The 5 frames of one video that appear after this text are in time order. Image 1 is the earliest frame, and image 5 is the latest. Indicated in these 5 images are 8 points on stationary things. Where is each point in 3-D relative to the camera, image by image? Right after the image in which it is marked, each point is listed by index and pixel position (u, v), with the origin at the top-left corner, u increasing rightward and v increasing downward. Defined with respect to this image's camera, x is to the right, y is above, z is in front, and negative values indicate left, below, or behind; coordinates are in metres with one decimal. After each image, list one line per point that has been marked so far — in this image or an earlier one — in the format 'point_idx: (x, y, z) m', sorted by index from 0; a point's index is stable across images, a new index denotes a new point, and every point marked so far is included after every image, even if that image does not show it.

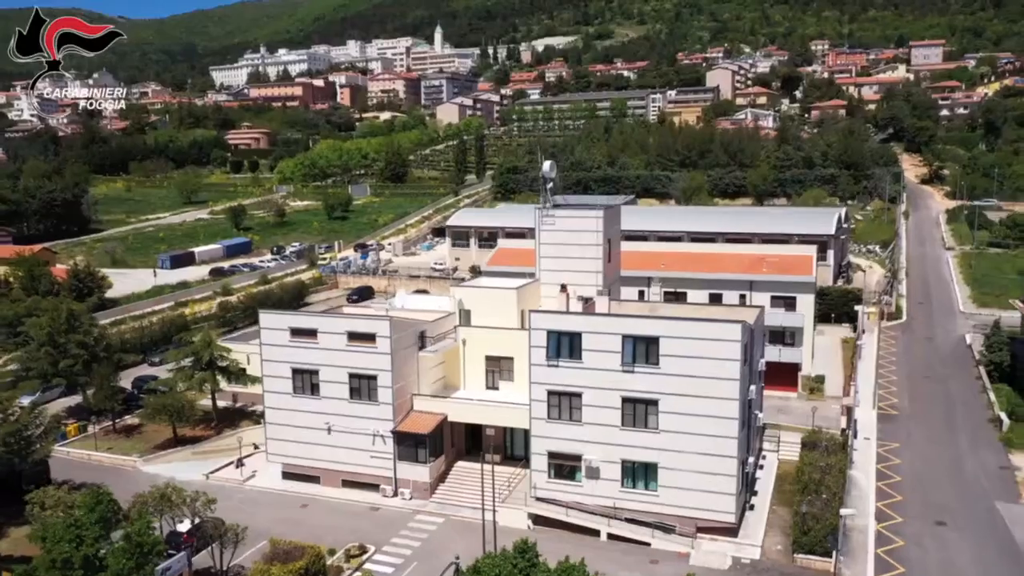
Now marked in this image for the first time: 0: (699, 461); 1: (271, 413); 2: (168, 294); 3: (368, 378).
0: (+1.6, -1.4, +6.6) m
1: (-2.2, -1.2, +7.7) m
2: (-6.3, -0.1, +14.4) m
3: (-1.2, -0.8, +7.3) m
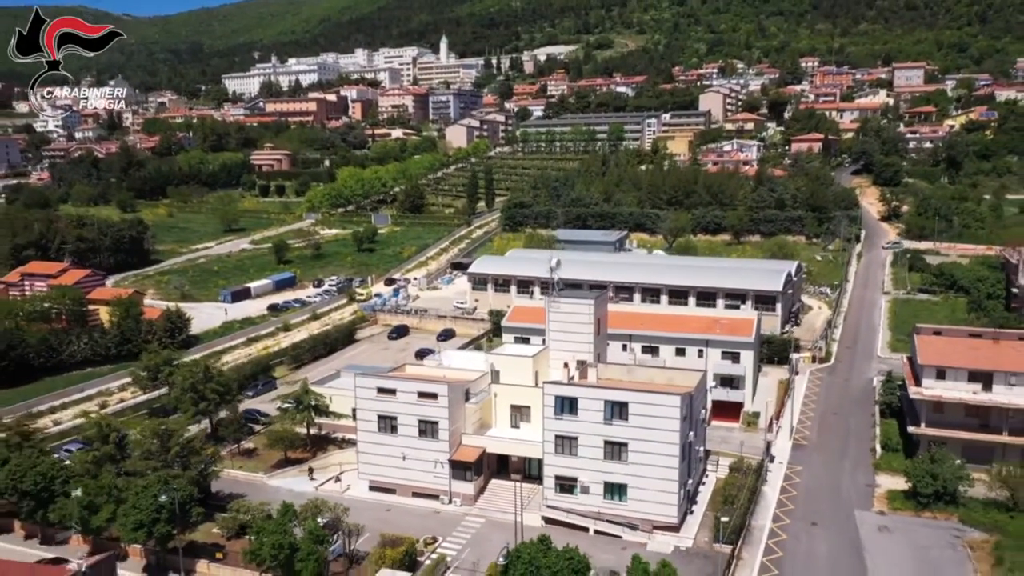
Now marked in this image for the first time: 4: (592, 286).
0: (+1.8, -2.3, +9.7) m
1: (-2.0, -2.1, +10.8) m
2: (-6.0, -1.0, +17.5) m
3: (-1.0, -1.7, +10.4) m
4: (+1.8, -0.4, +17.7) m
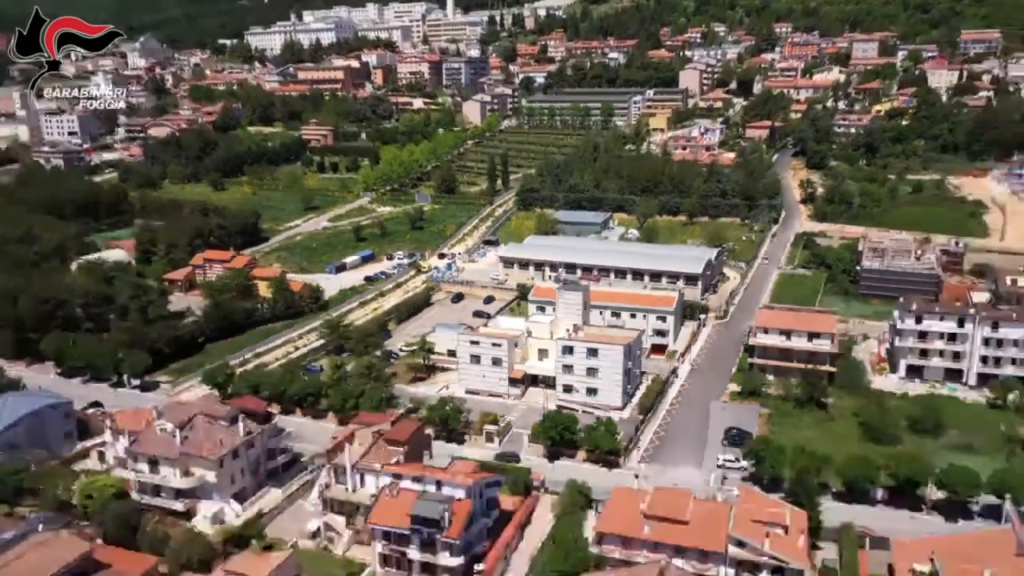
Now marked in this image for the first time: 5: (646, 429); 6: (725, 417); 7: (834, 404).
0: (+2.5, -2.3, +19.1) m
1: (-1.3, -2.1, +20.2) m
2: (-5.4, -0.3, +26.8) m
3: (-0.3, -1.7, +19.8) m
4: (+2.5, +0.3, +26.9) m
5: (+3.1, -3.2, +18.1) m
6: (+4.9, -3.0, +18.4) m
7: (+7.8, -2.7, +19.1) m
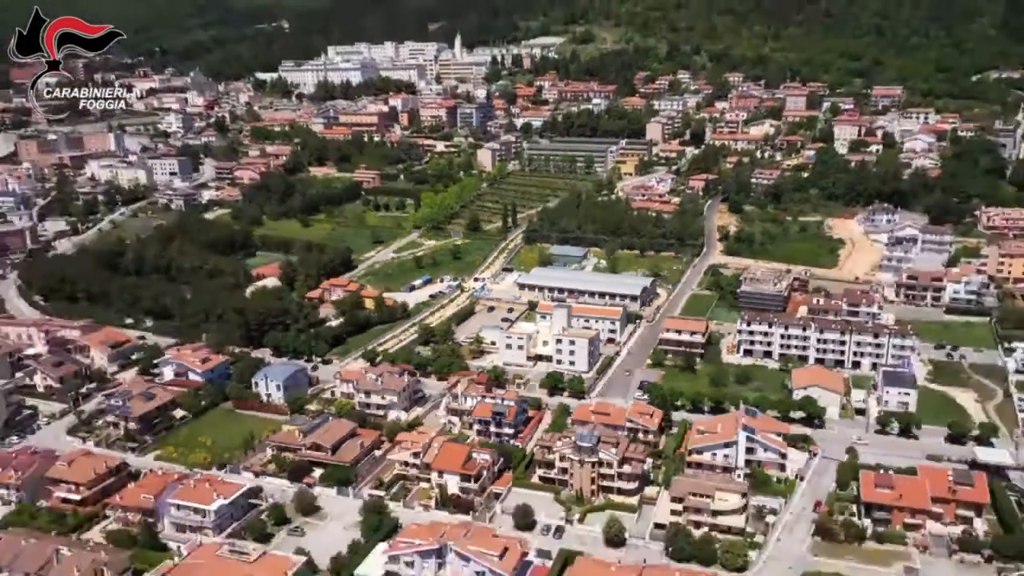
0: (+3.2, -3.2, +35.2) m
1: (-0.6, -3.0, +36.3) m
2: (-4.7, -1.1, +42.8) m
3: (+0.4, -2.6, +35.8) m
4: (+3.2, -0.5, +43.0) m
5: (+3.8, -4.0, +34.2) m
6: (+5.7, -3.9, +34.5) m
7: (+8.5, -3.6, +35.2) m
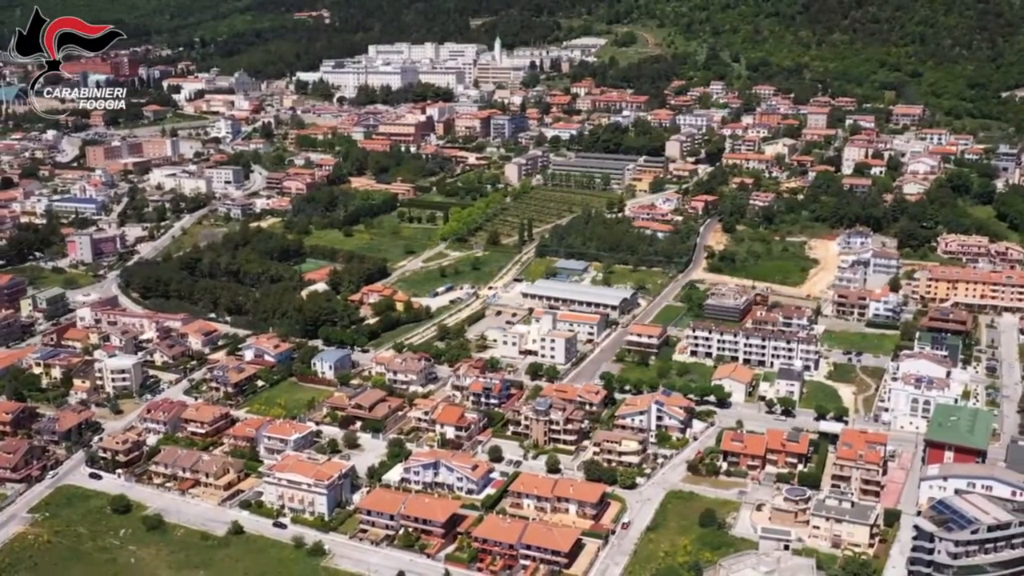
0: (+2.9, -4.0, +47.1) m
1: (-0.8, -3.7, +48.4) m
2: (-4.5, -1.9, +55.2) m
3: (+0.2, -3.4, +47.9) m
4: (+3.4, -1.4, +54.9) m
5: (+3.4, -4.9, +46.1) m
6: (+5.3, -4.8, +46.3) m
7: (+8.2, -4.5, +46.8) m
